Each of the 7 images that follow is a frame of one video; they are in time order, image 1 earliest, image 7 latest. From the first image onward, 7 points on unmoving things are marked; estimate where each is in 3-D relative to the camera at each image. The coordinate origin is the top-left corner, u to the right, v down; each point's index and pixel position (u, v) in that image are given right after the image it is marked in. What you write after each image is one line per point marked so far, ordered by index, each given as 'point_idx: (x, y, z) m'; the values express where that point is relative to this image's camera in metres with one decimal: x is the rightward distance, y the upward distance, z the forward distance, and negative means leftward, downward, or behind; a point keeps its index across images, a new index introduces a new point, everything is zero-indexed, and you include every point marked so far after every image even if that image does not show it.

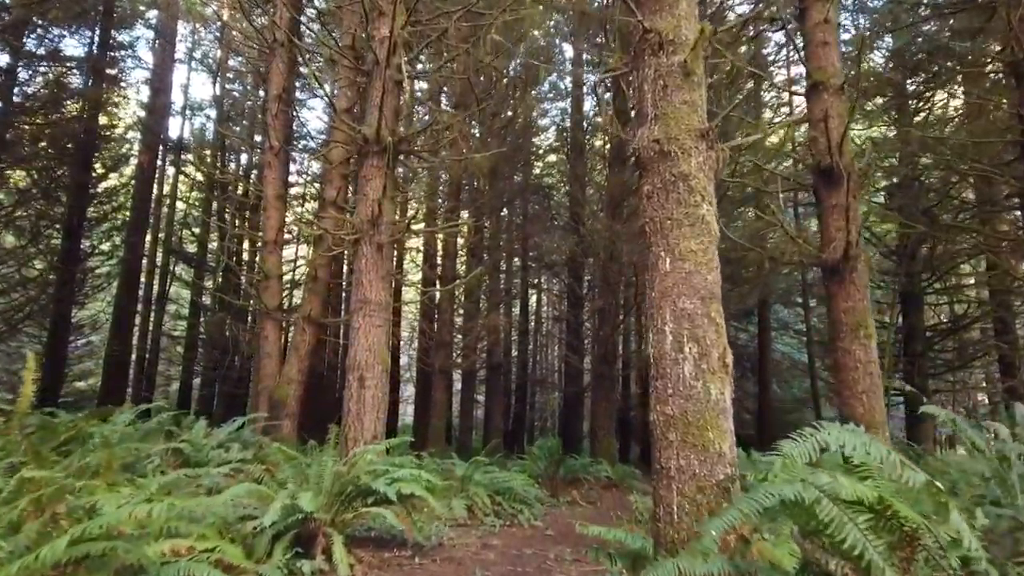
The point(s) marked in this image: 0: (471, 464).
0: (-0.4, -1.7, +6.8) m
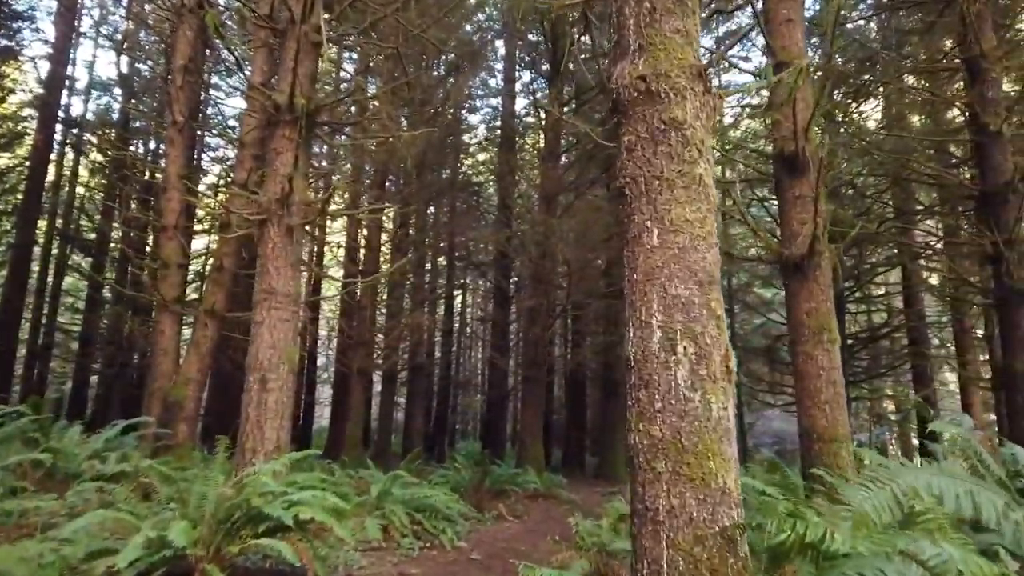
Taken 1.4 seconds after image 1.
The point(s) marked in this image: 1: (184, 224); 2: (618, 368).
0: (-1.0, -1.6, +6.2) m
1: (-4.1, +0.8, +9.1) m
2: (+2.1, -1.6, +14.3) m
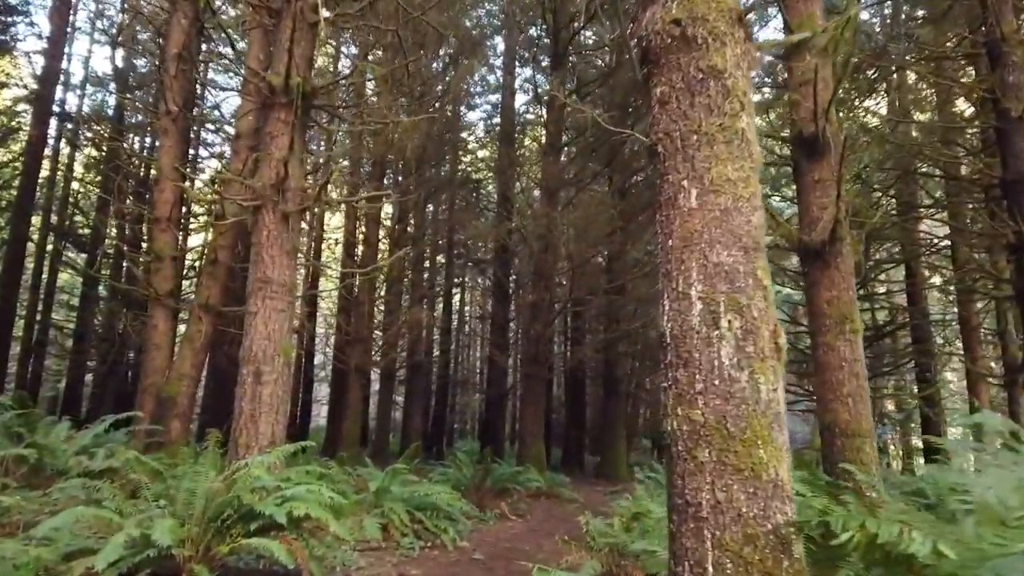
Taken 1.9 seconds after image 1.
0: (-1.0, -1.5, +6.0) m
1: (-4.1, +0.9, +8.9) m
2: (+2.1, -1.5, +14.1) m
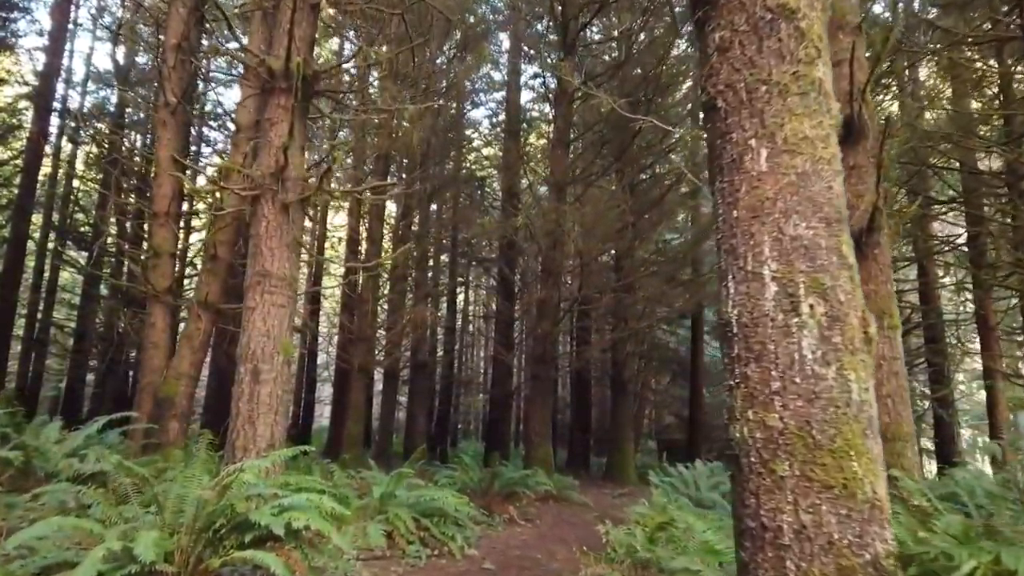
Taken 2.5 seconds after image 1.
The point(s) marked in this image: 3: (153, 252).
0: (-0.9, -1.5, +5.7) m
1: (-4.0, +0.9, +8.6) m
2: (+2.2, -1.5, +13.8) m
3: (-4.1, +0.4, +8.2) m
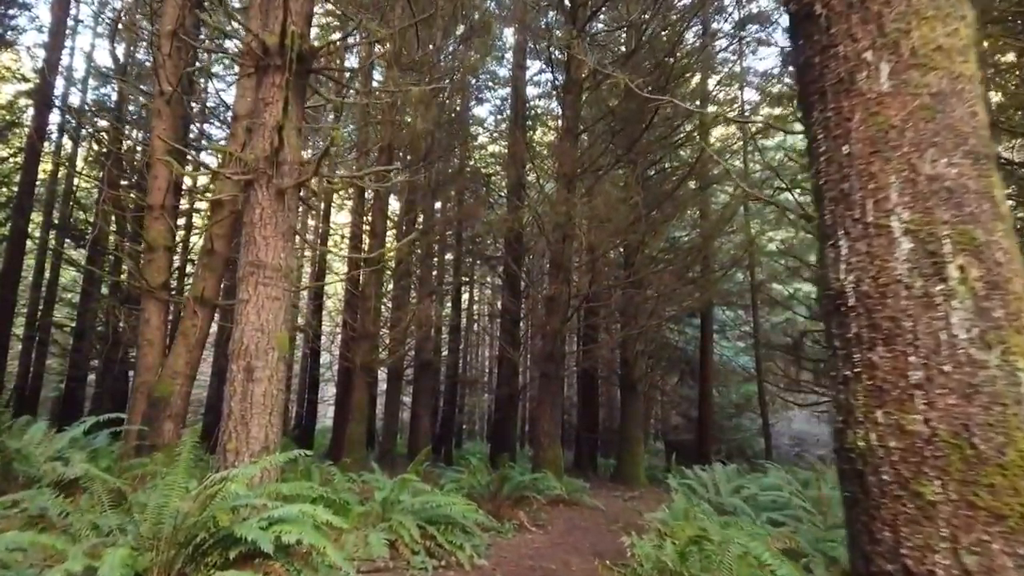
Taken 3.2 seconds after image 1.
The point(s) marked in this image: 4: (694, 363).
0: (-0.9, -1.4, +5.4) m
1: (-3.9, +1.0, +8.3) m
2: (+2.3, -1.5, +13.5) m
3: (-4.0, +0.5, +7.9) m
4: (+4.8, -2.0, +19.3) m
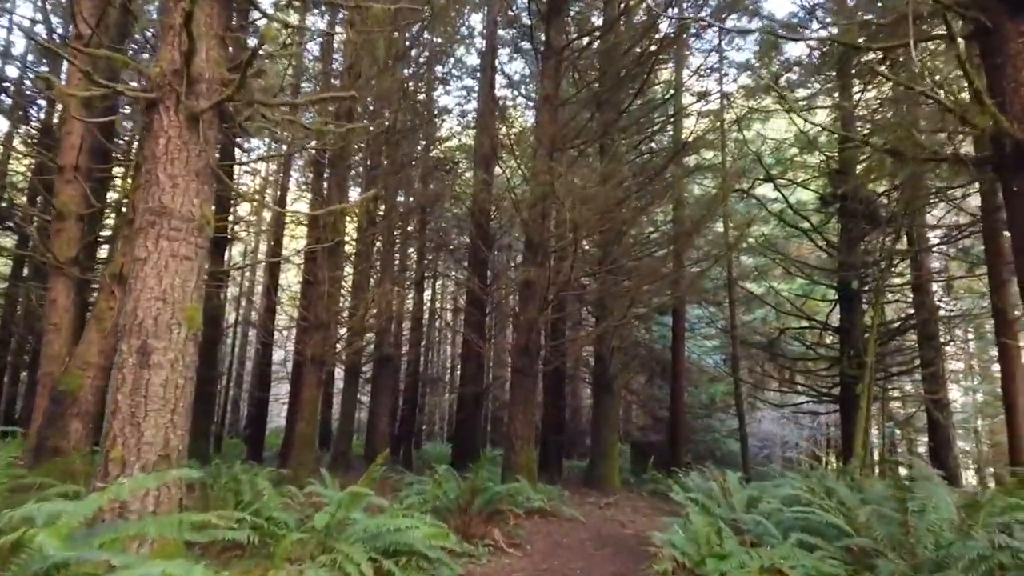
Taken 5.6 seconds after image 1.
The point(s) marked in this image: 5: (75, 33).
0: (-1.0, -1.3, +4.4) m
1: (-4.1, +1.2, +7.1) m
2: (+1.7, -1.3, +12.7) m
3: (-4.2, +0.7, +6.7) m
4: (+3.9, -1.9, +18.5) m
5: (-4.2, +2.5, +7.1) m
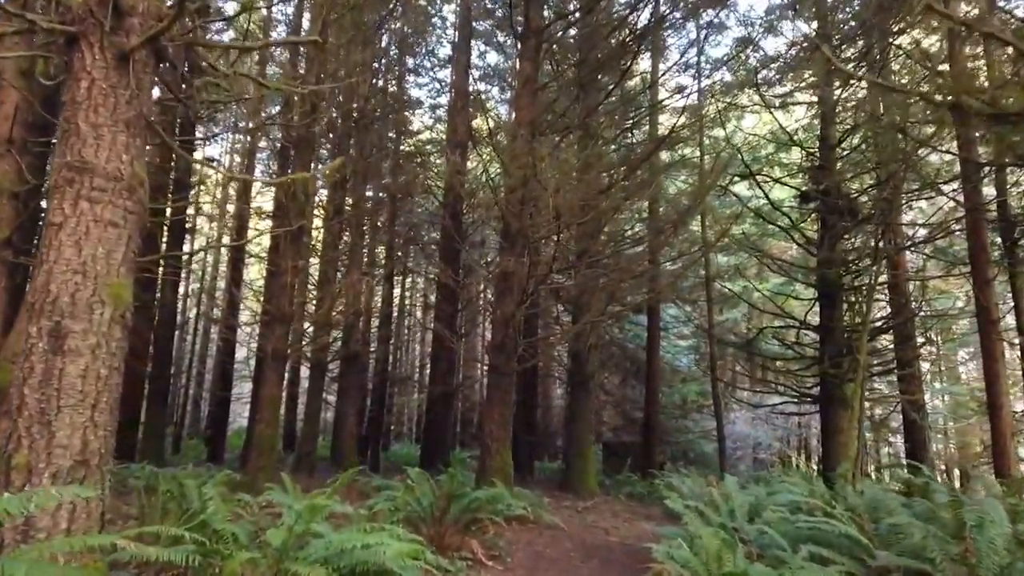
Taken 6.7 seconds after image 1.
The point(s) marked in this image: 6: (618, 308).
0: (-1.1, -1.2, +3.9) m
1: (-4.3, +1.3, +6.5) m
2: (+1.3, -1.2, +12.2) m
3: (-4.4, +0.8, +6.1) m
4: (+3.2, -1.9, +18.2) m
5: (-4.4, +2.6, +6.4) m
6: (+1.6, -0.3, +11.0) m
